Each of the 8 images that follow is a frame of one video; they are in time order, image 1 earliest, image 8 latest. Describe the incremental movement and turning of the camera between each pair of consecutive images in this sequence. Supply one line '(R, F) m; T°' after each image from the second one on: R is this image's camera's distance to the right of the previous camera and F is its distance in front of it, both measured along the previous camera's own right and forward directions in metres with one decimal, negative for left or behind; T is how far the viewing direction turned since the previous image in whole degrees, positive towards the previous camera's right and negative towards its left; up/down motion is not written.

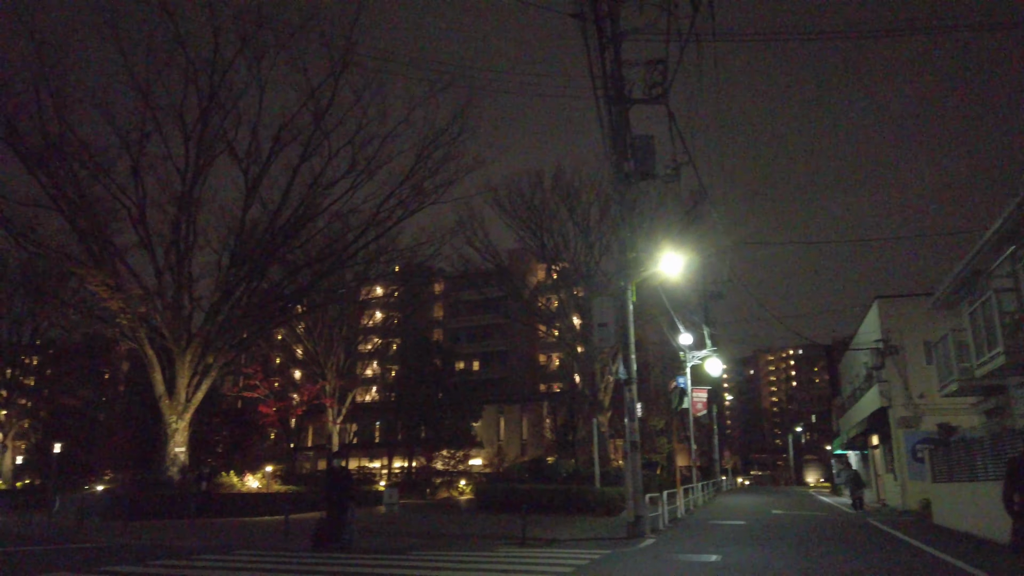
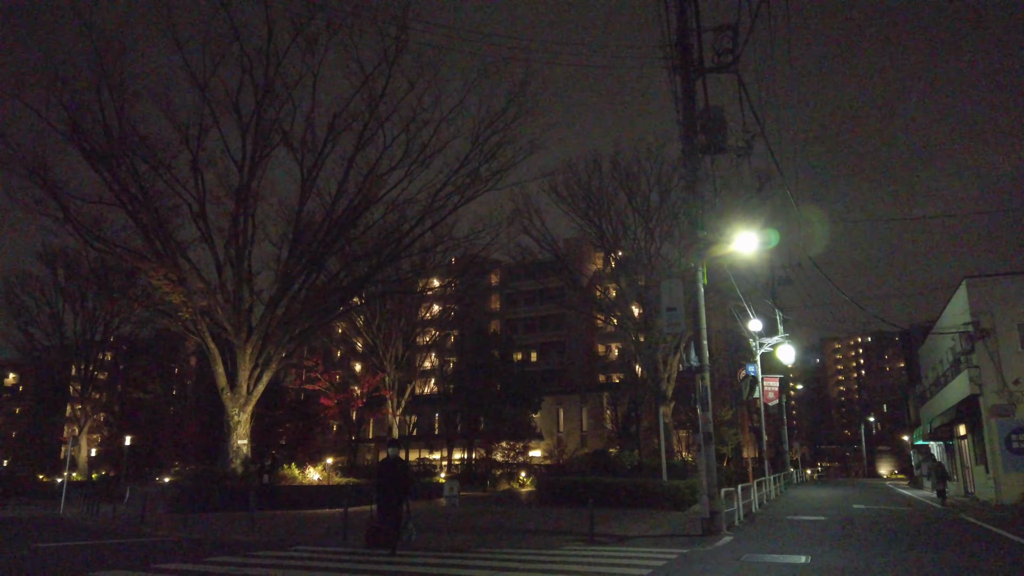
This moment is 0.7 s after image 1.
(-0.1, +0.6) m; -4°
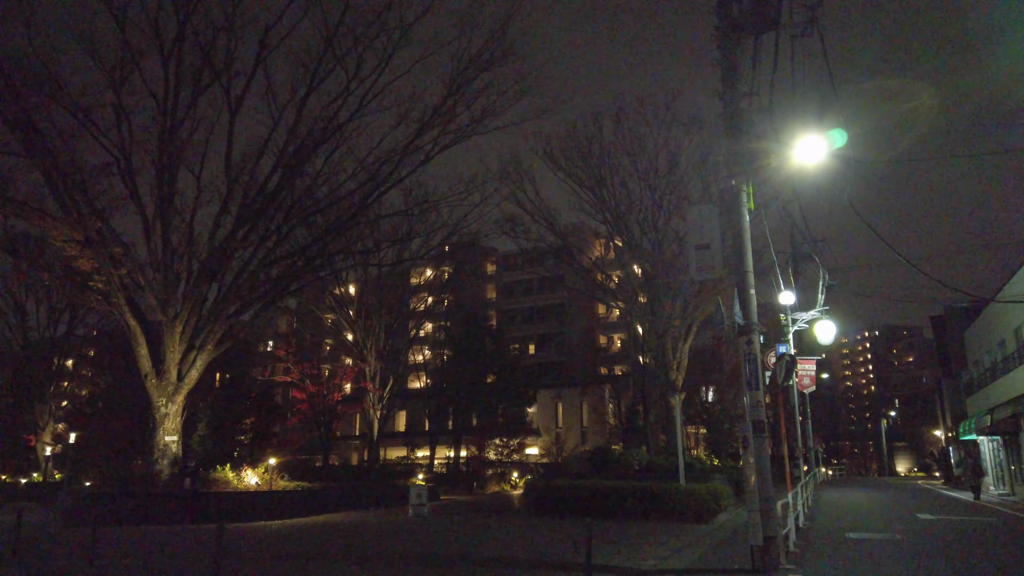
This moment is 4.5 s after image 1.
(+0.4, +3.7) m; 0°
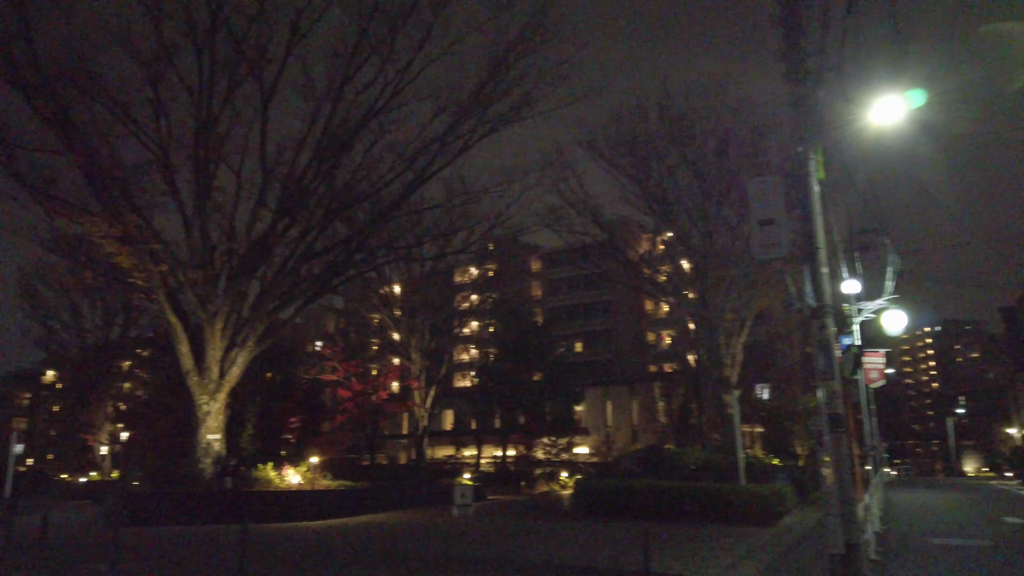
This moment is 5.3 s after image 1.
(0.0, +0.7) m; -4°
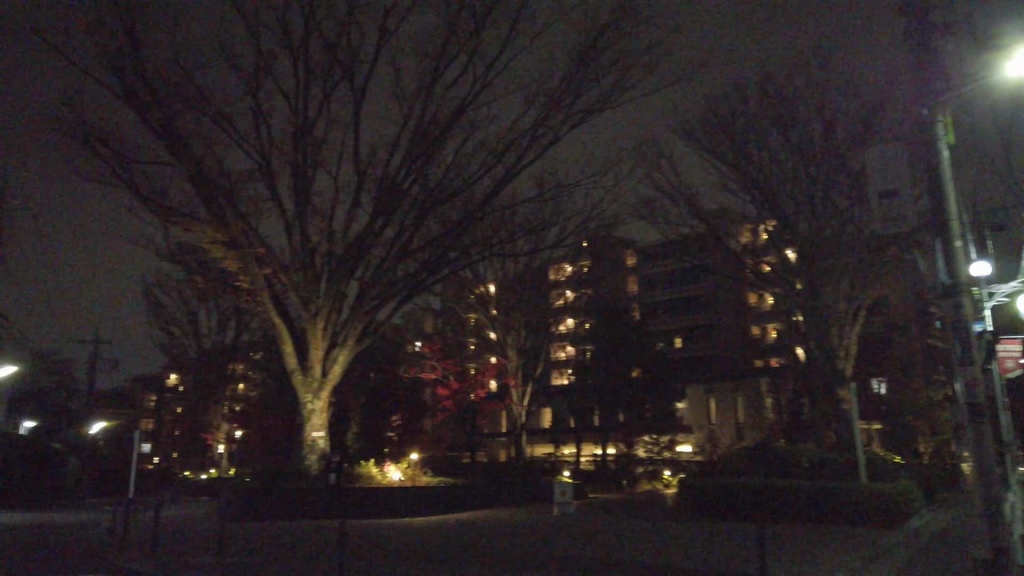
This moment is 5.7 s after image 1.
(0.0, +0.3) m; -7°
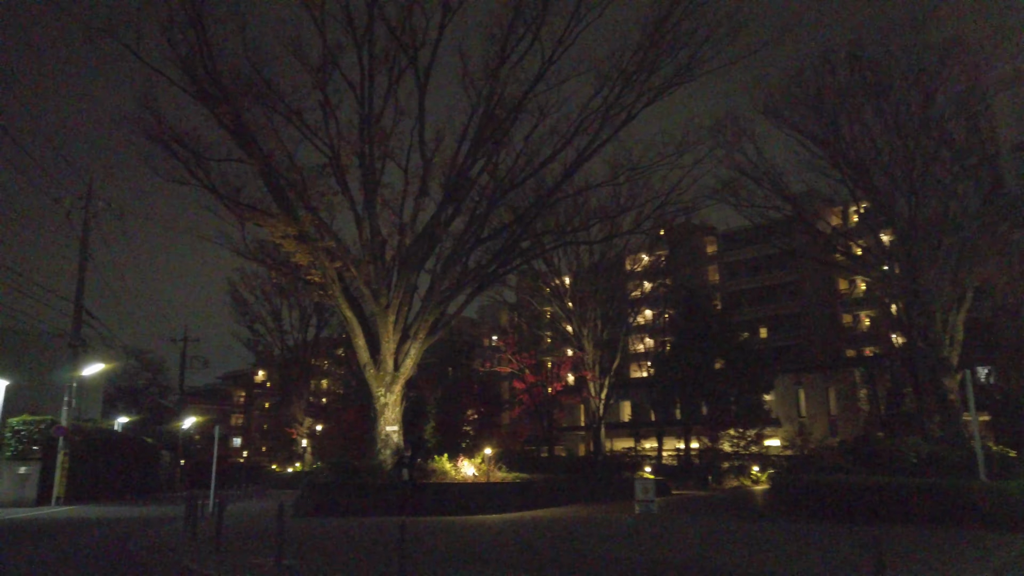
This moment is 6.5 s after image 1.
(+0.1, +0.7) m; -6°
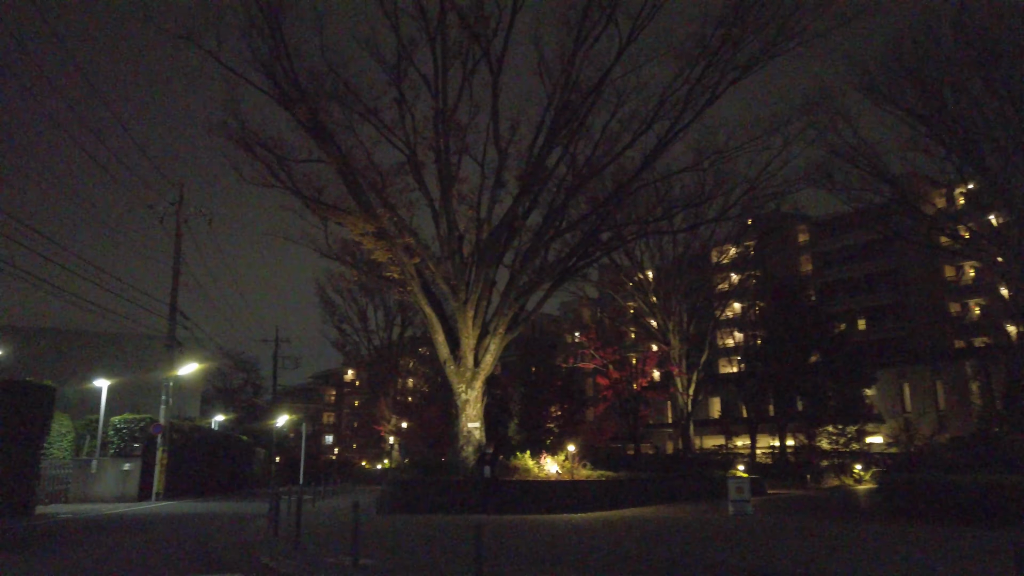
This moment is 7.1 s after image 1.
(0.0, +0.4) m; -6°
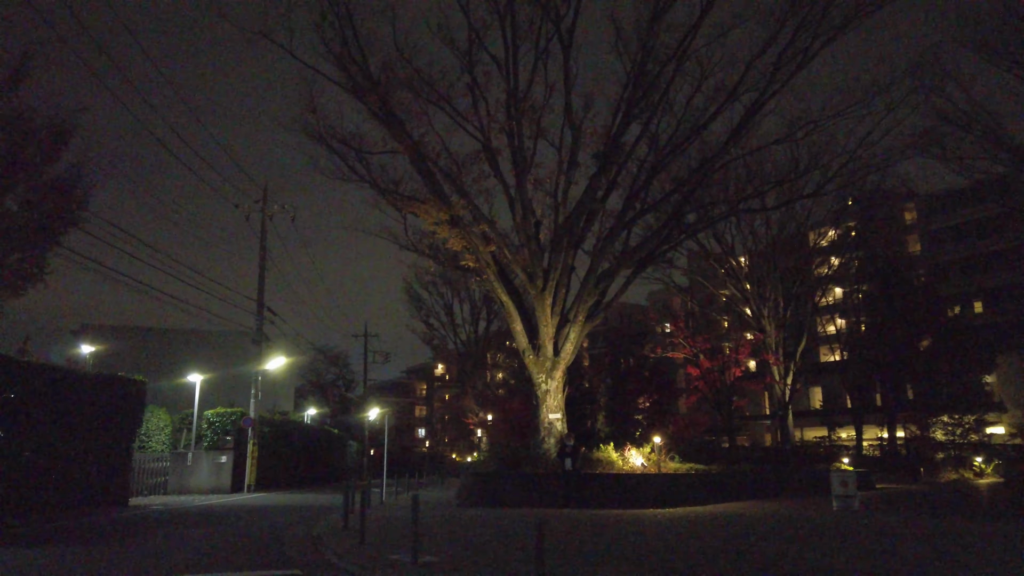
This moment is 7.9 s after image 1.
(+0.2, +0.6) m; -7°
